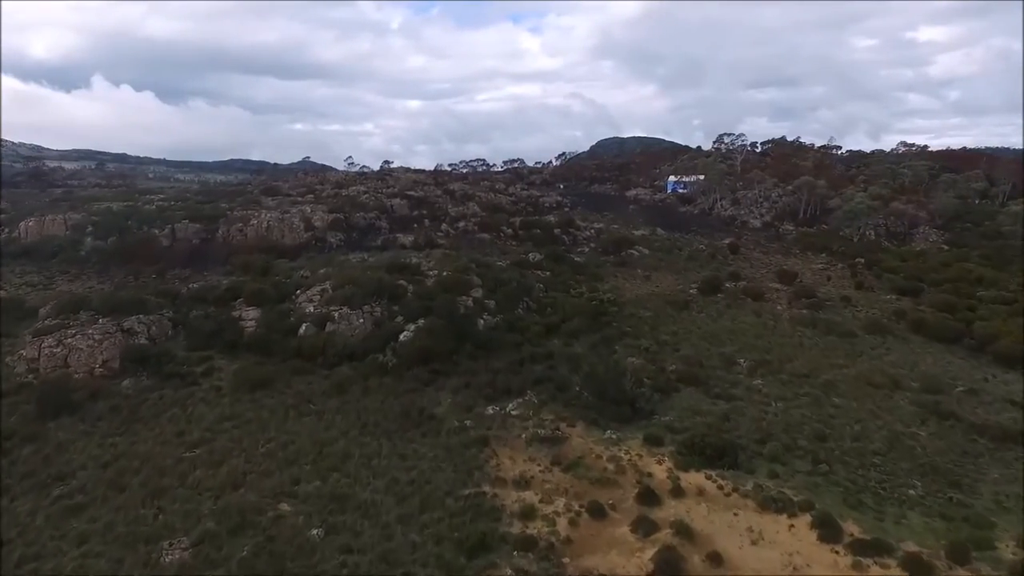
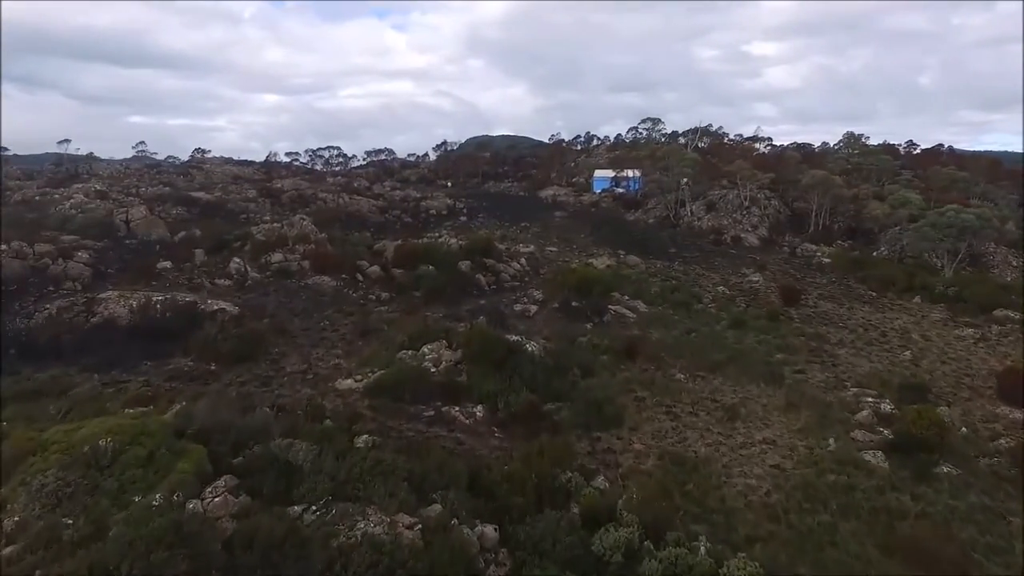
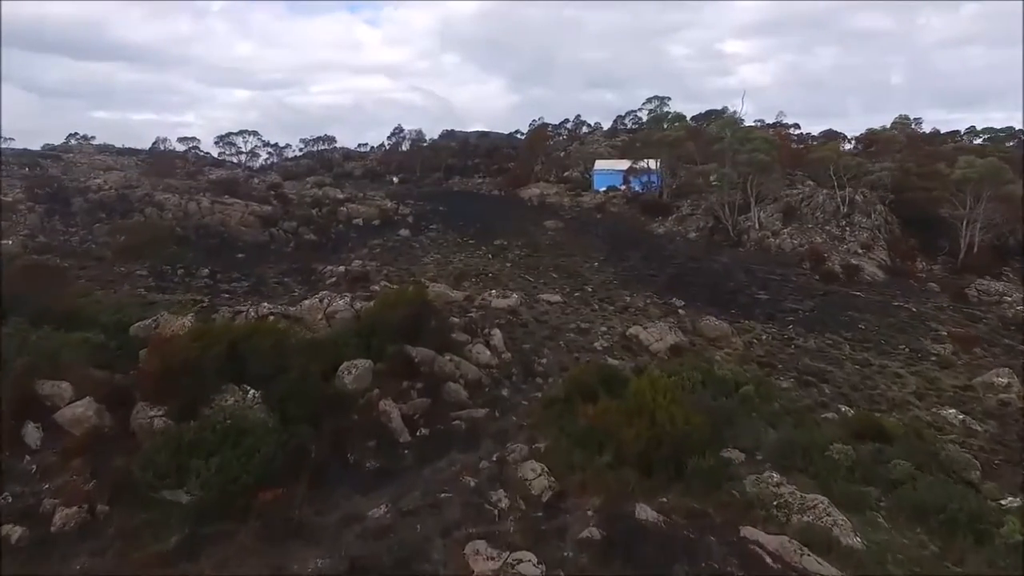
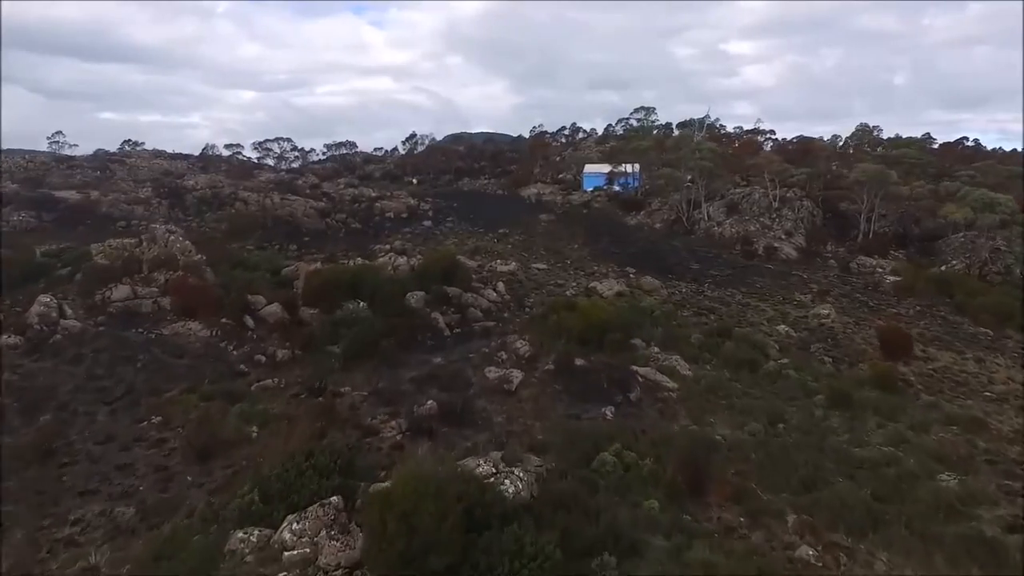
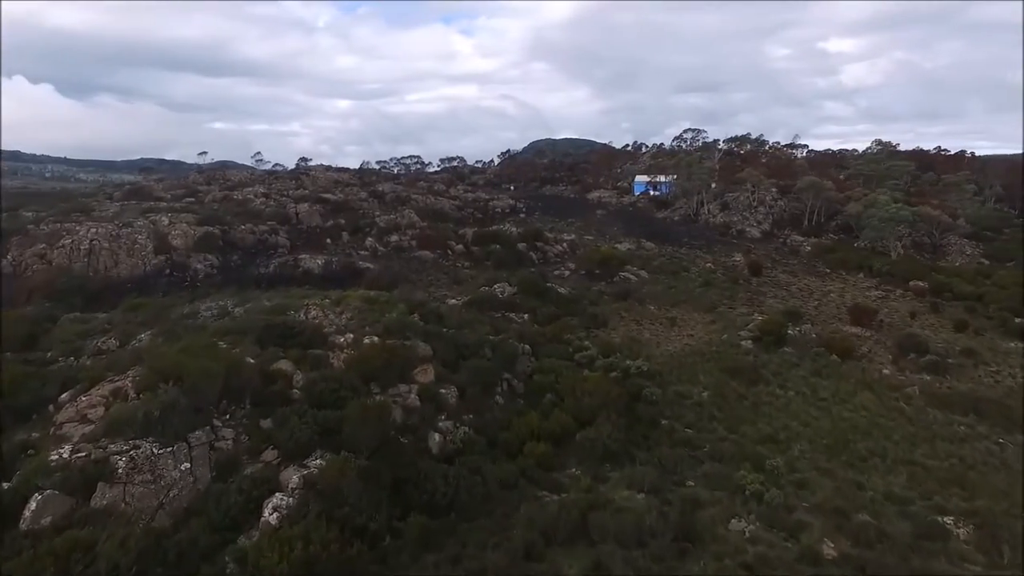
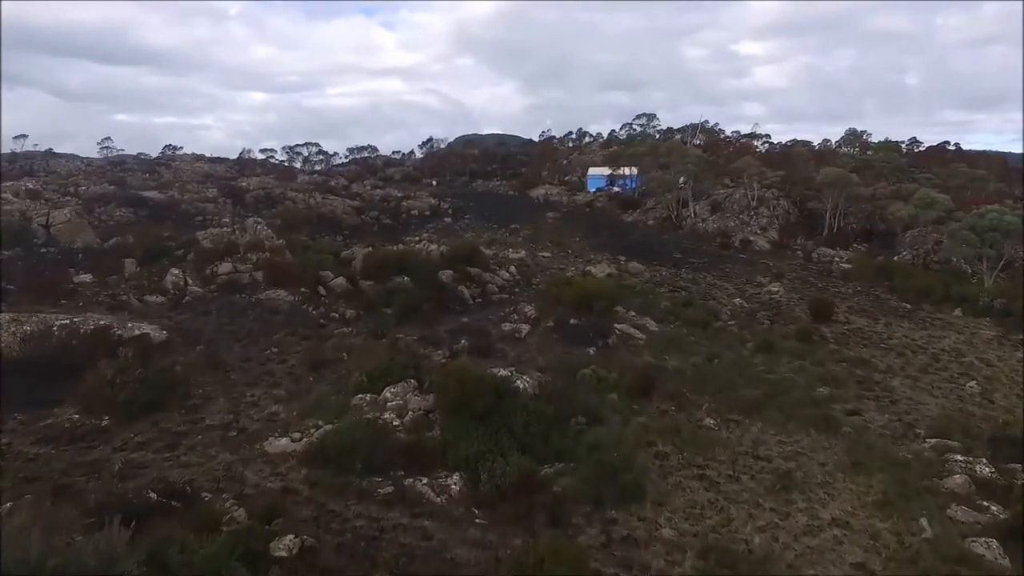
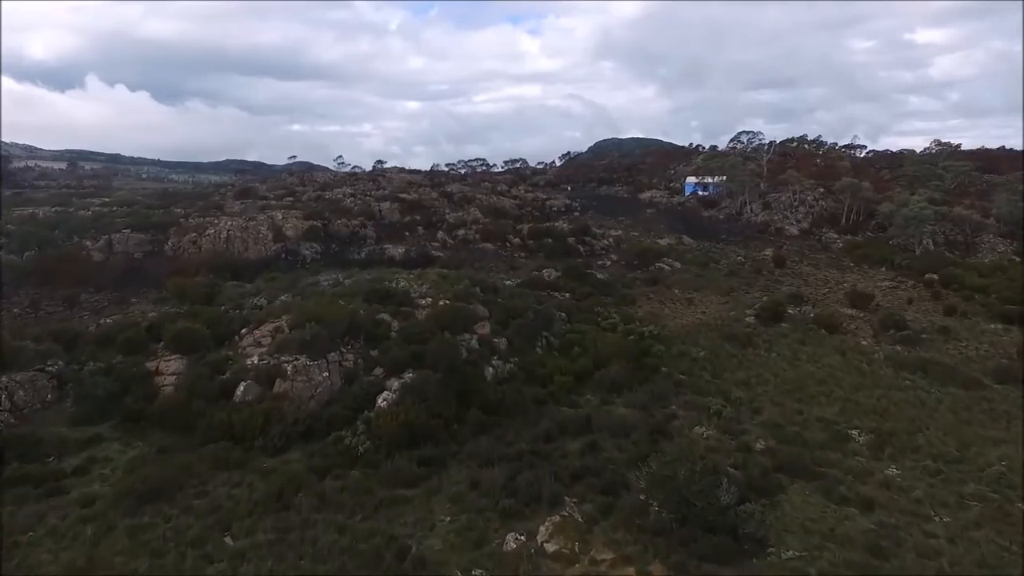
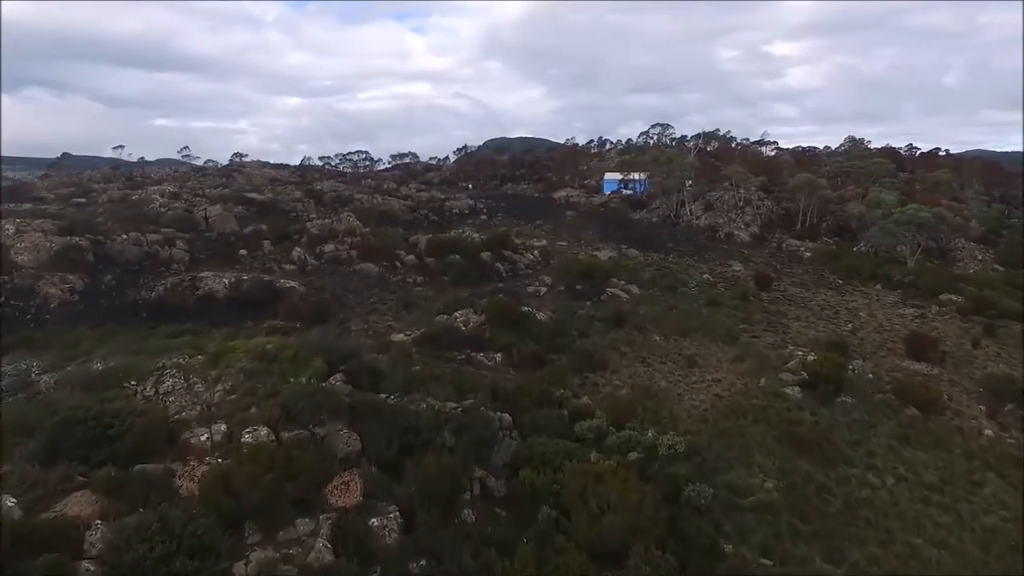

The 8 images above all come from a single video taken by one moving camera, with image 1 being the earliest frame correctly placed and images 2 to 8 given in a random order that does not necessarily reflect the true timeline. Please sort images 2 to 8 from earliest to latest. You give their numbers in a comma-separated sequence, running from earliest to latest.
7, 5, 8, 2, 6, 4, 3
